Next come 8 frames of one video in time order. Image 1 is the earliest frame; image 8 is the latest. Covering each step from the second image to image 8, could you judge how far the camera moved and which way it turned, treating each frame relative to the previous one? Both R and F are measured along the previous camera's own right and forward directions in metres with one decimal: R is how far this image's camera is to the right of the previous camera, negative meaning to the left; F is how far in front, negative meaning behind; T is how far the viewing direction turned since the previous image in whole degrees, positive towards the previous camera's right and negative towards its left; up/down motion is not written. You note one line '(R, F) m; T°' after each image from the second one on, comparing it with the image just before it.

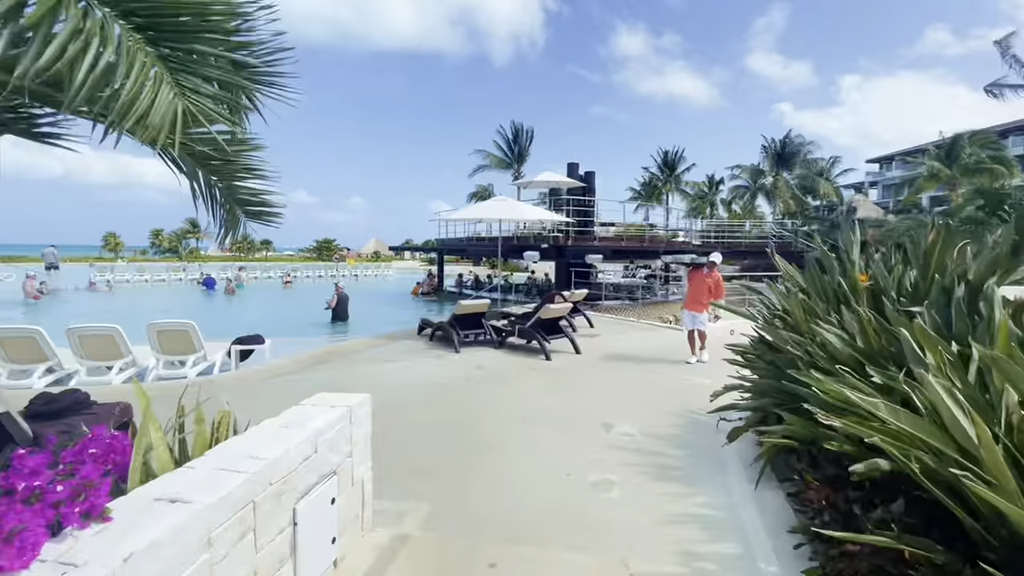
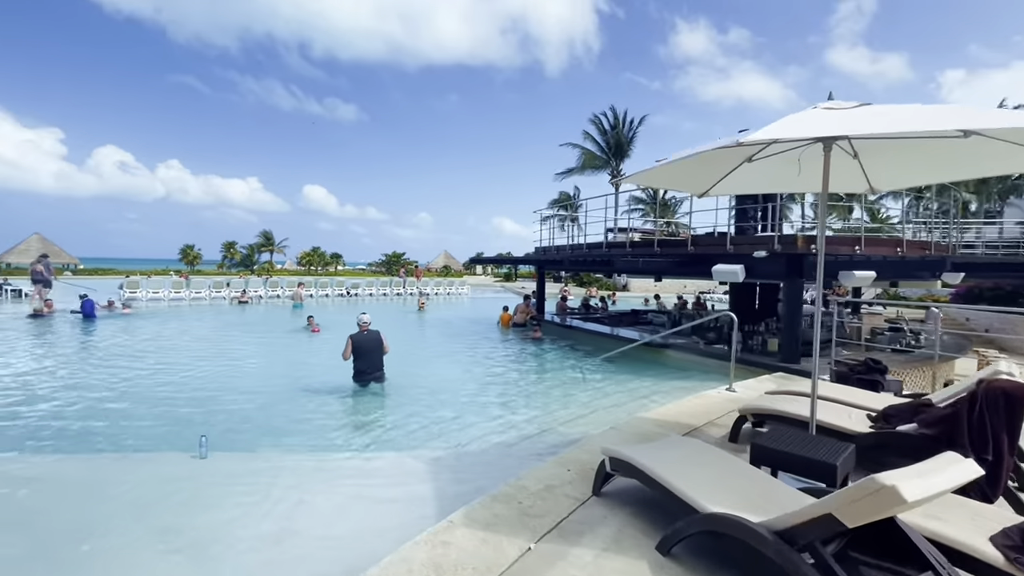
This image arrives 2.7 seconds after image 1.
(-1.9, +5.7) m; -8°
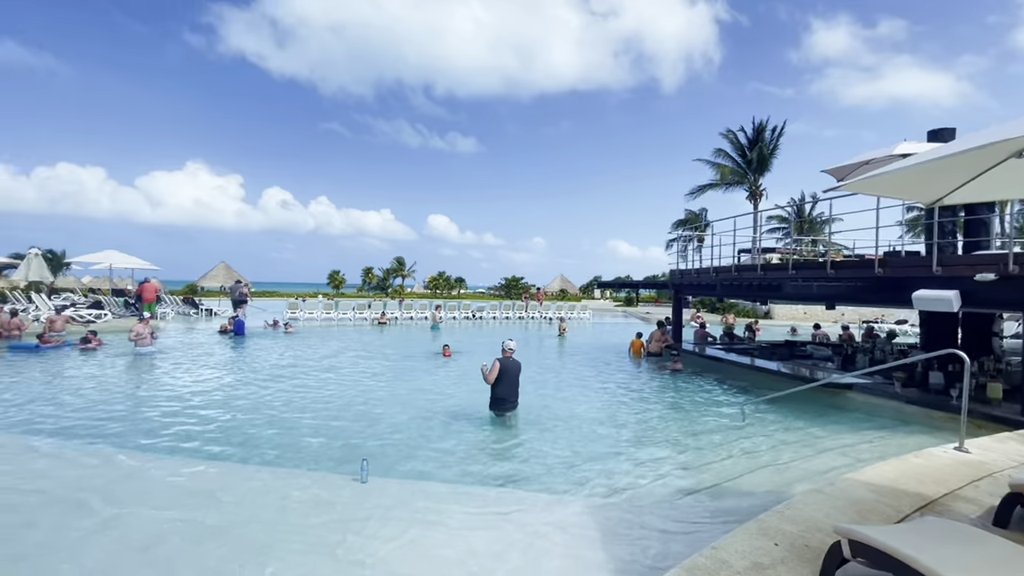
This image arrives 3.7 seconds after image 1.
(-0.5, +0.3) m; -14°
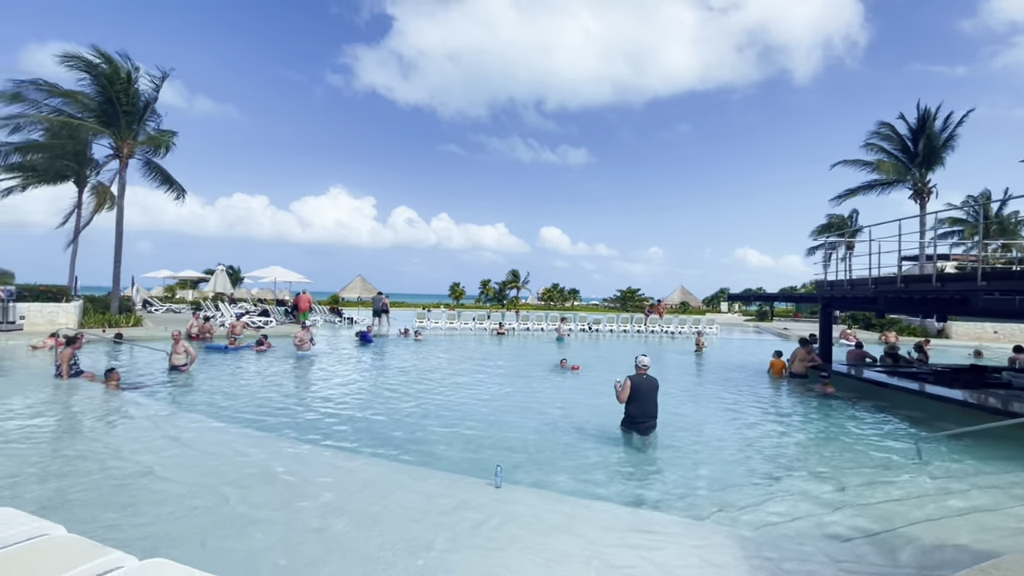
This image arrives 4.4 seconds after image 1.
(-0.2, -0.1) m; -13°
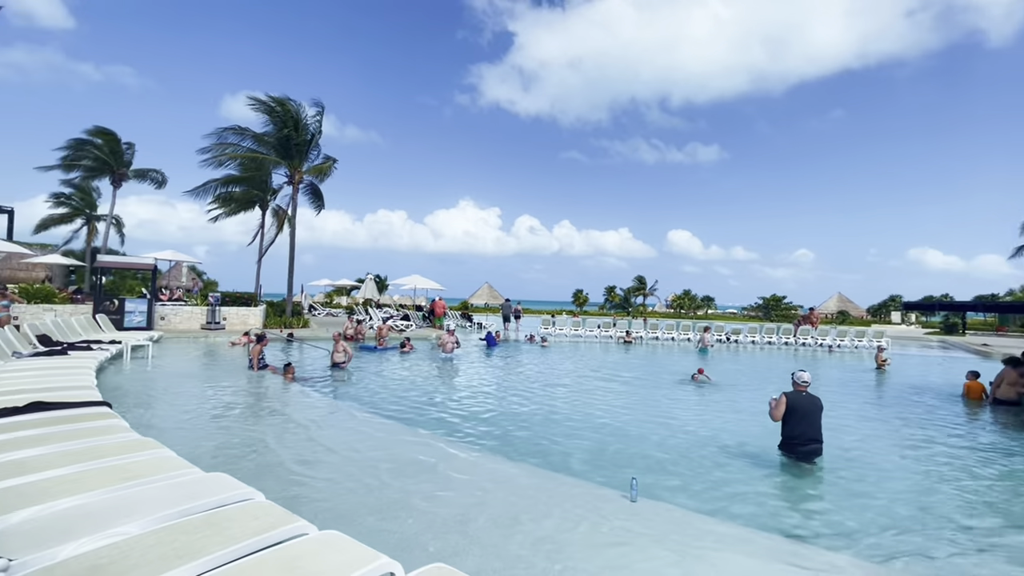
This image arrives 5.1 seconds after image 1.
(-0.1, -0.1) m; -15°
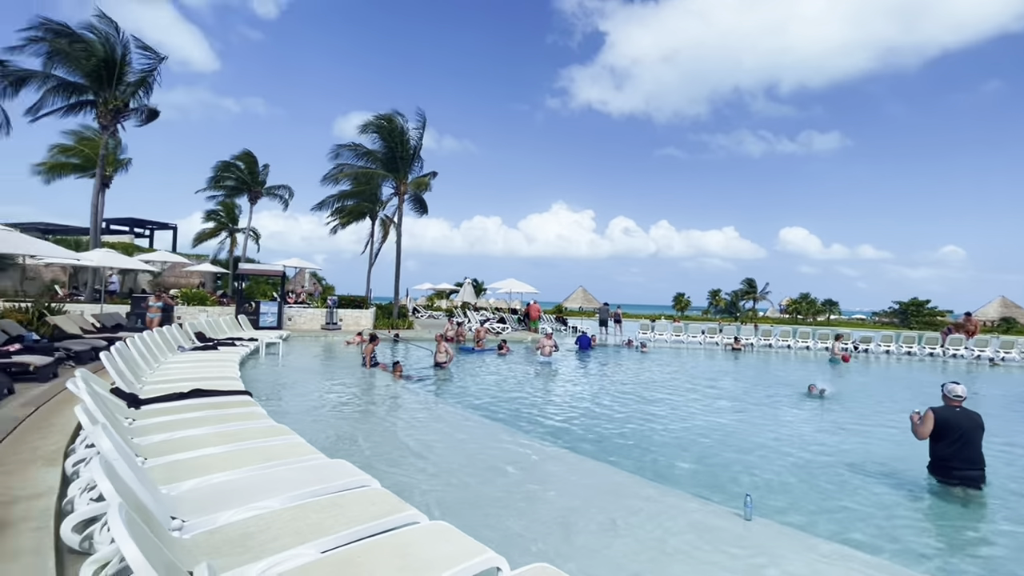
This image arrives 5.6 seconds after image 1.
(-0.1, 0.0) m; -11°
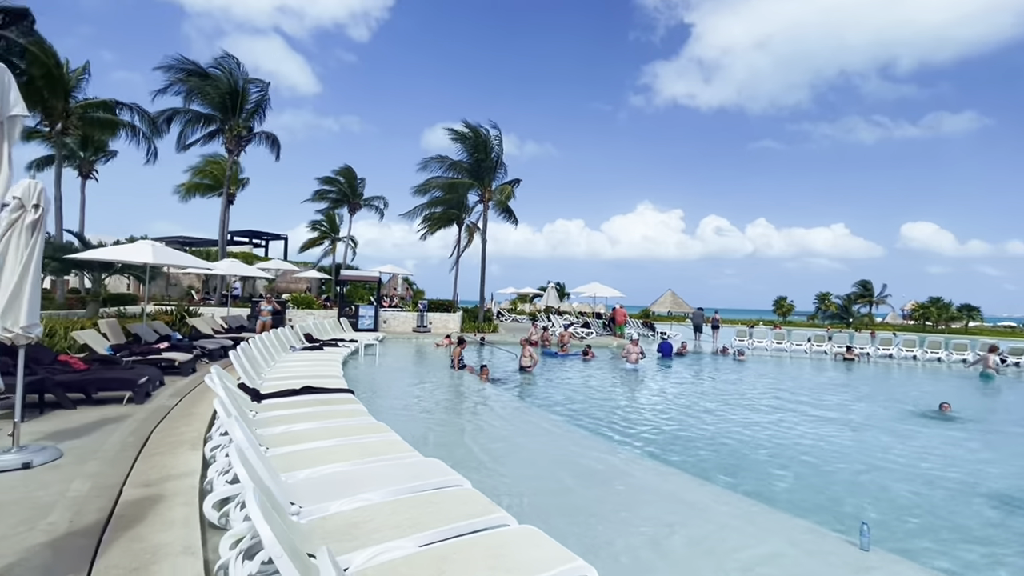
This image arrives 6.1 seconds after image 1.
(0.0, -0.1) m; -10°
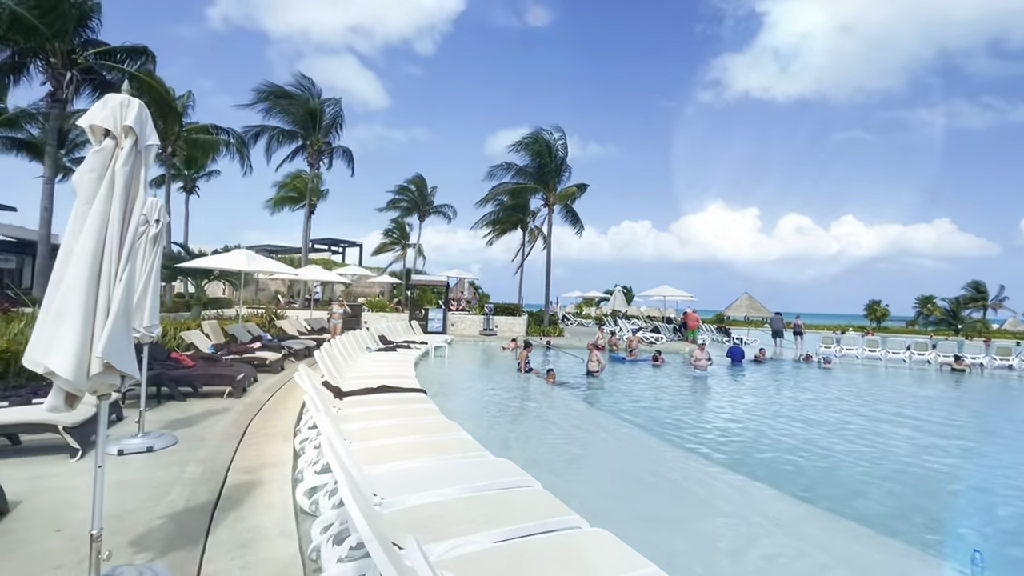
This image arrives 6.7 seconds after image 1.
(-0.1, -0.1) m; -8°
